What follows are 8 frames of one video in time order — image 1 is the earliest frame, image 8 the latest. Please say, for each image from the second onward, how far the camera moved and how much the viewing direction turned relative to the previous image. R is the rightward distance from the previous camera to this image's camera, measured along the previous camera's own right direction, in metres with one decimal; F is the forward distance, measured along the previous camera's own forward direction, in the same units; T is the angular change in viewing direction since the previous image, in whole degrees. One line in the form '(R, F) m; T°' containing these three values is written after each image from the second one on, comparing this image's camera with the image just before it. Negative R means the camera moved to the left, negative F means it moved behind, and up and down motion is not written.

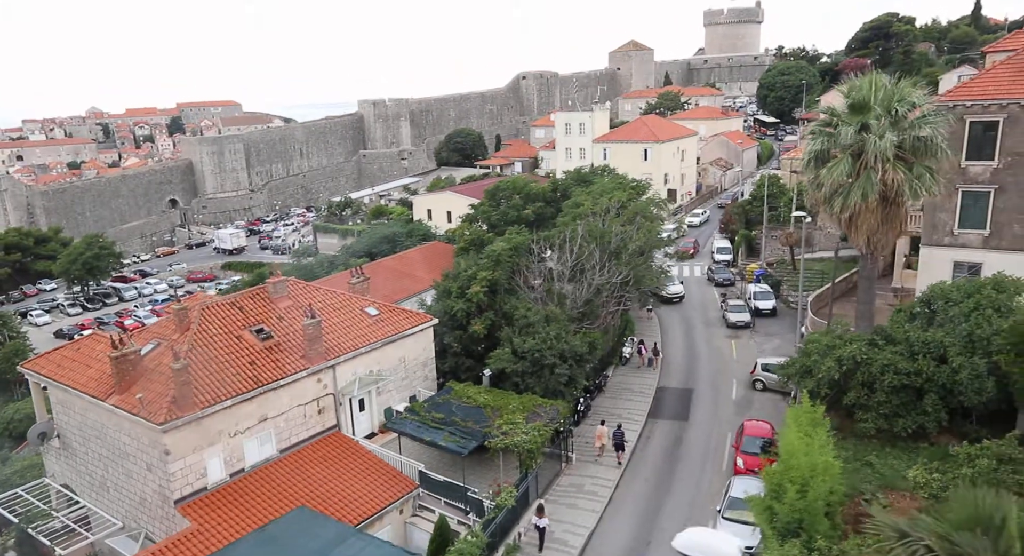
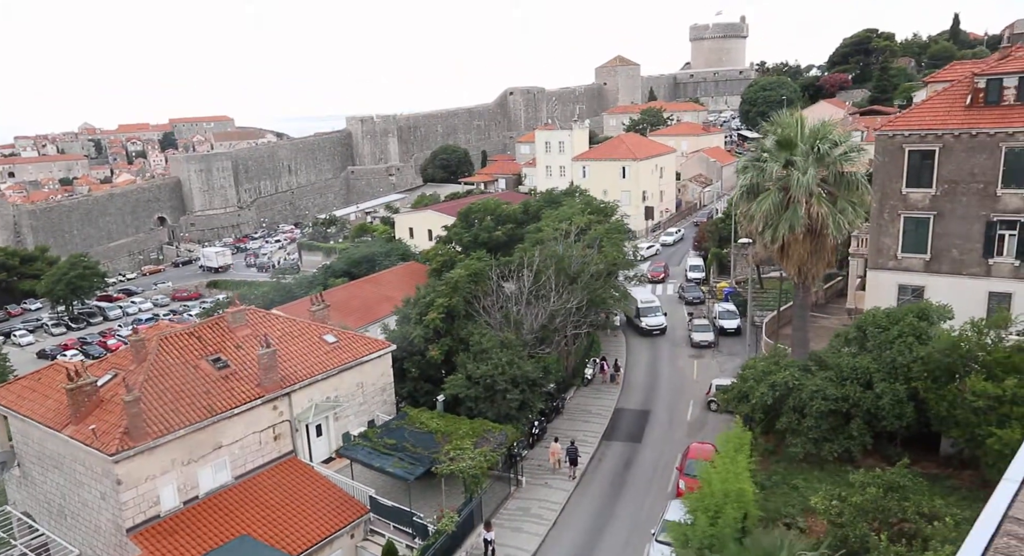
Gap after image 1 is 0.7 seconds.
(+1.1, -0.6) m; 0°
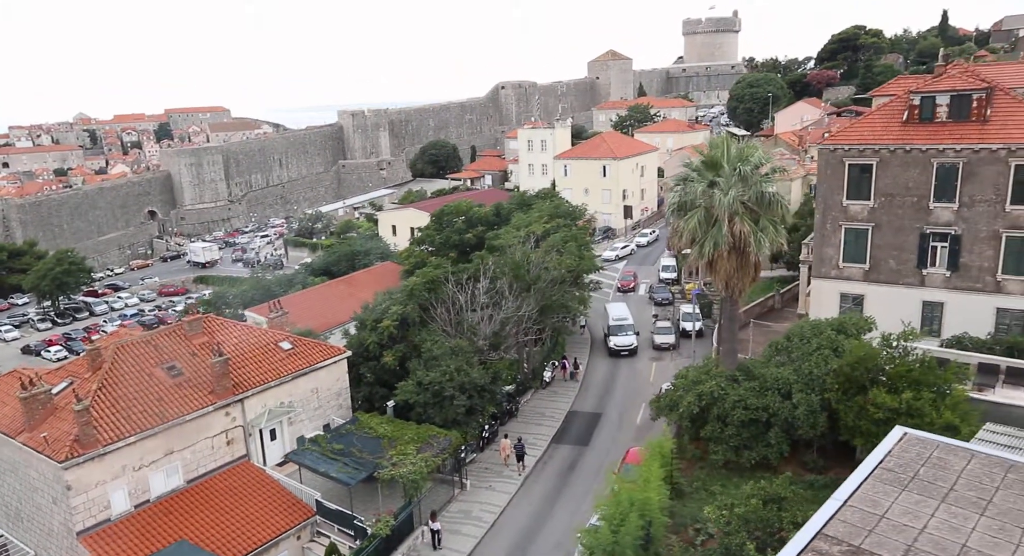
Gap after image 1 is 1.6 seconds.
(+1.4, -0.8) m; 0°
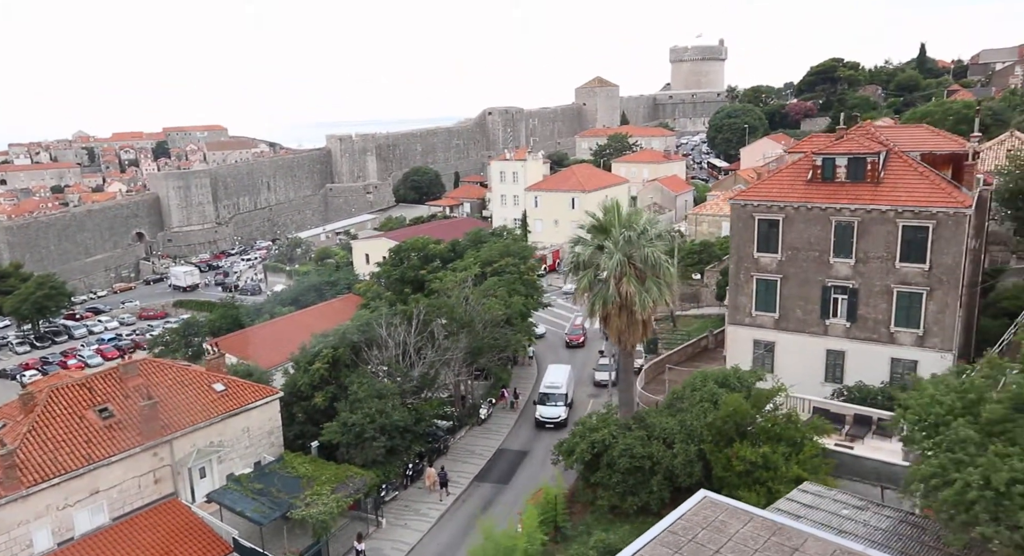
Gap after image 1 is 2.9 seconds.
(+2.3, -1.3) m; 0°
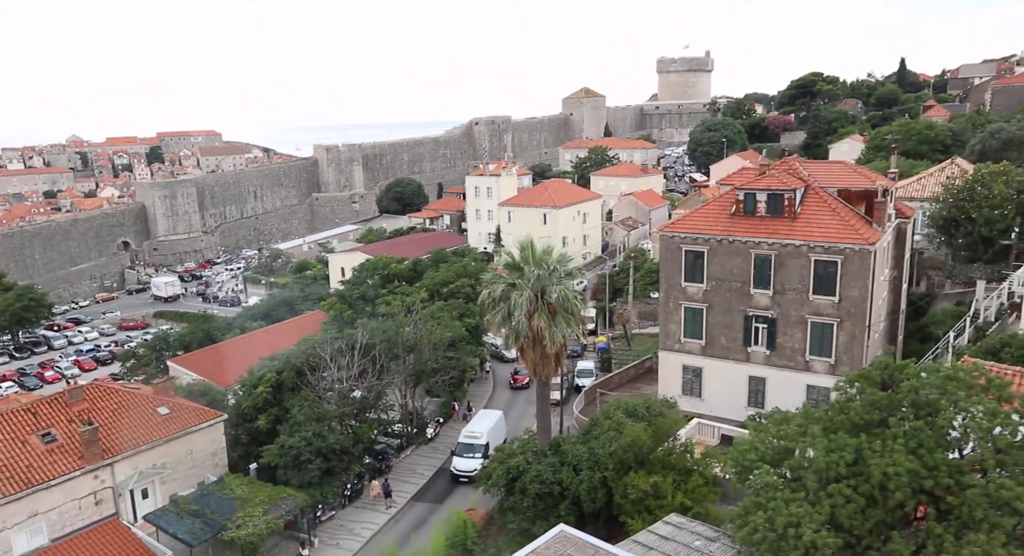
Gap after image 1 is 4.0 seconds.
(+2.0, -1.1) m; 0°
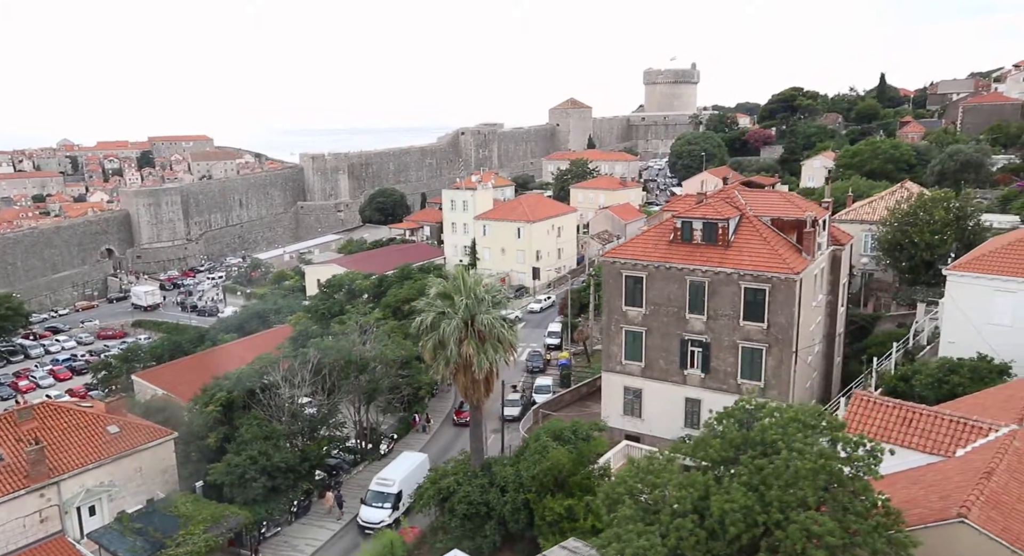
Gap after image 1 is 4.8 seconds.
(+1.7, -0.8) m; 0°
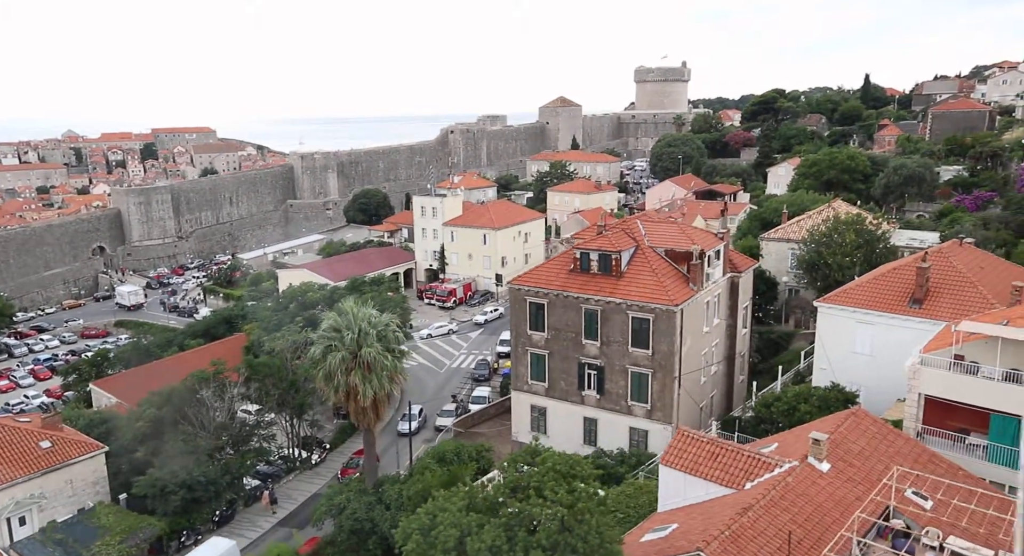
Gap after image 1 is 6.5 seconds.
(+3.5, -1.7) m; -1°
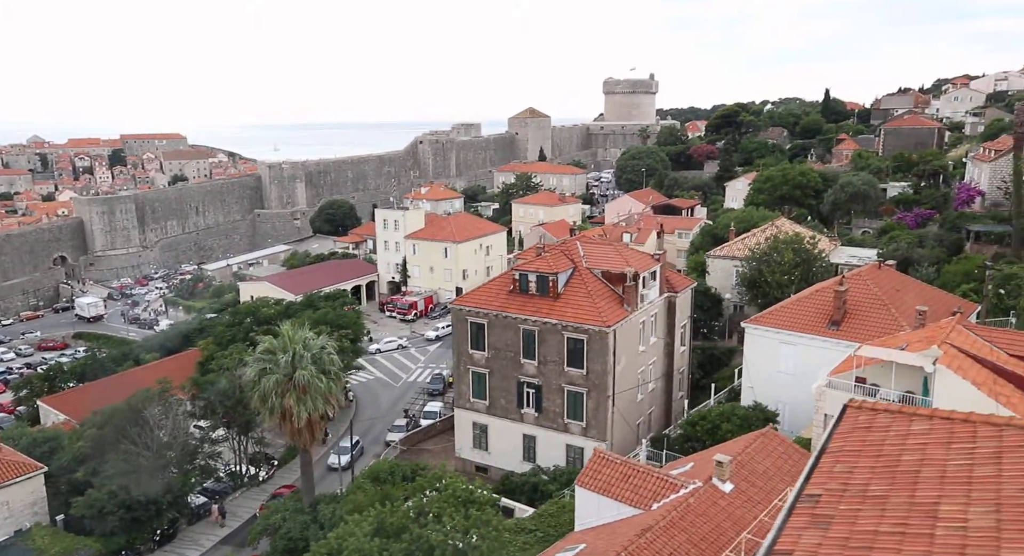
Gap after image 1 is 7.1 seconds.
(+1.3, -0.7) m; +2°
